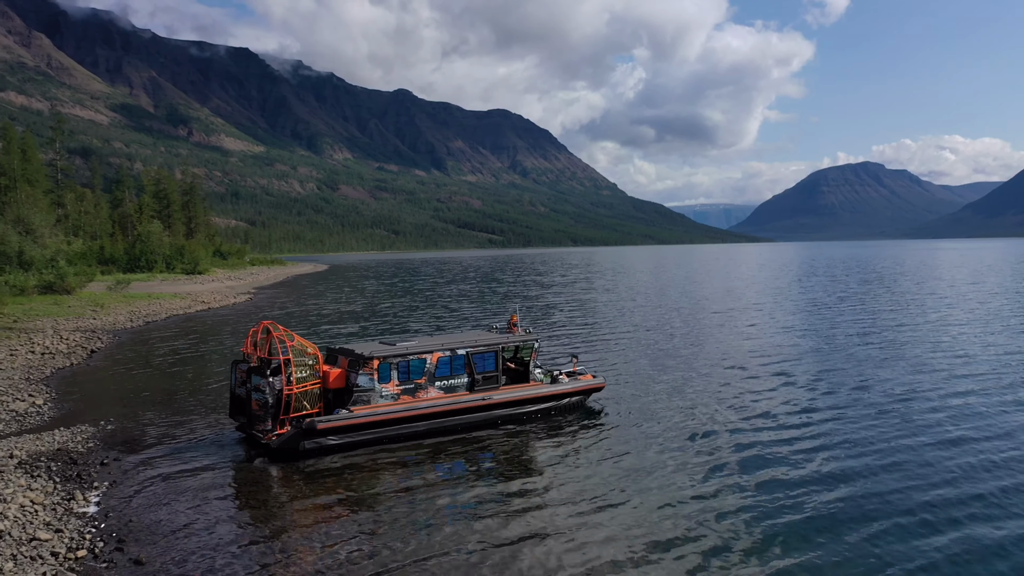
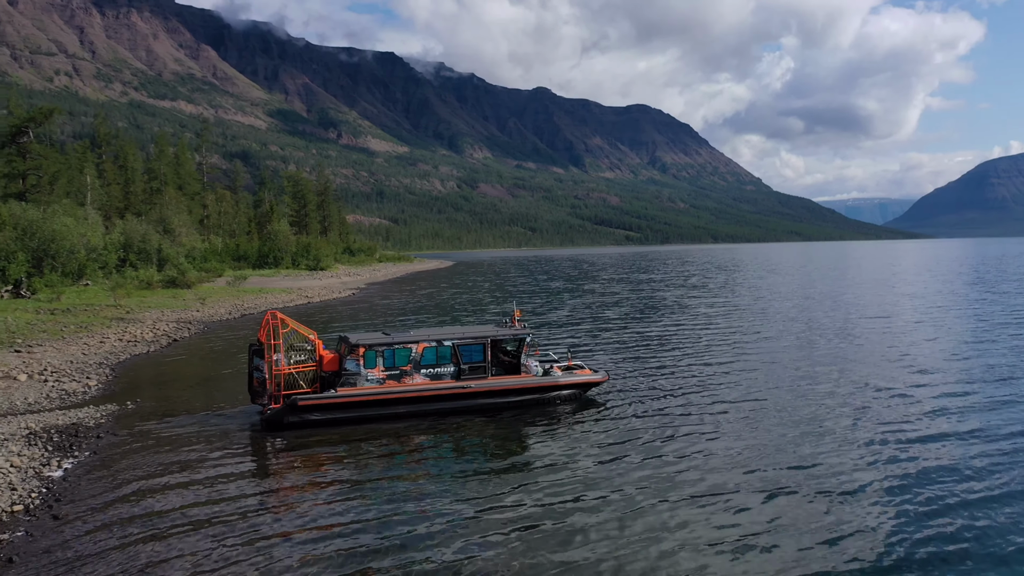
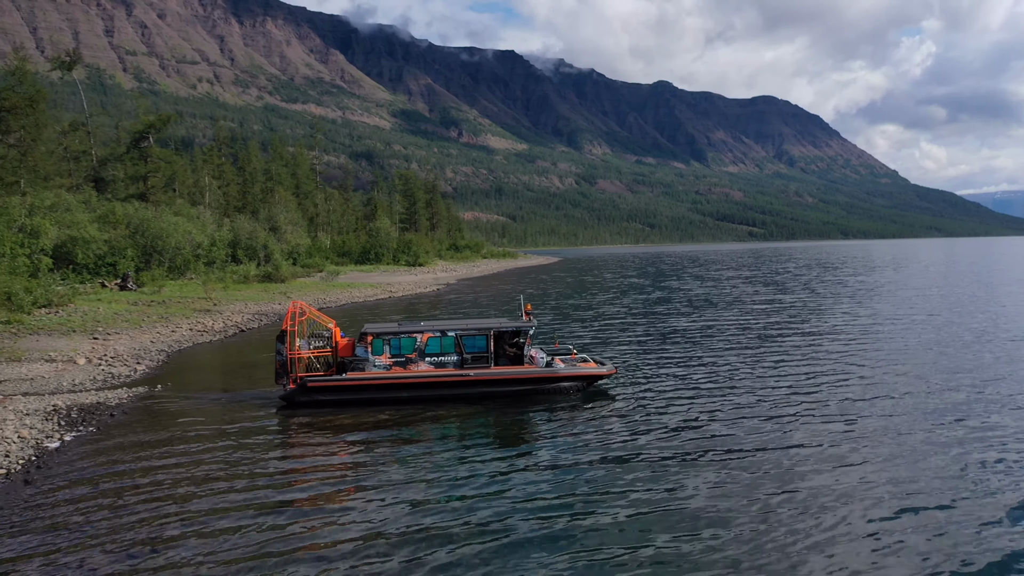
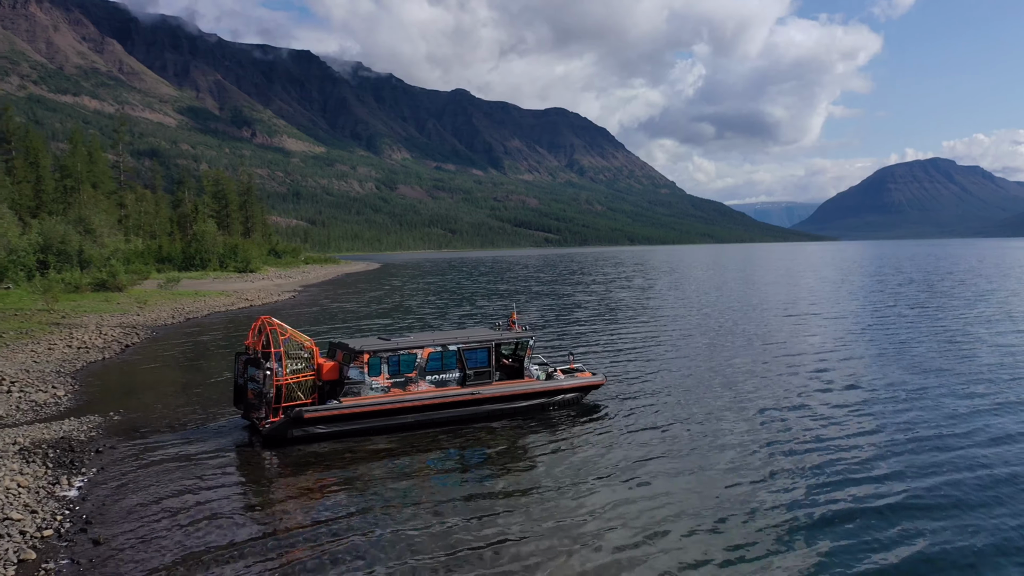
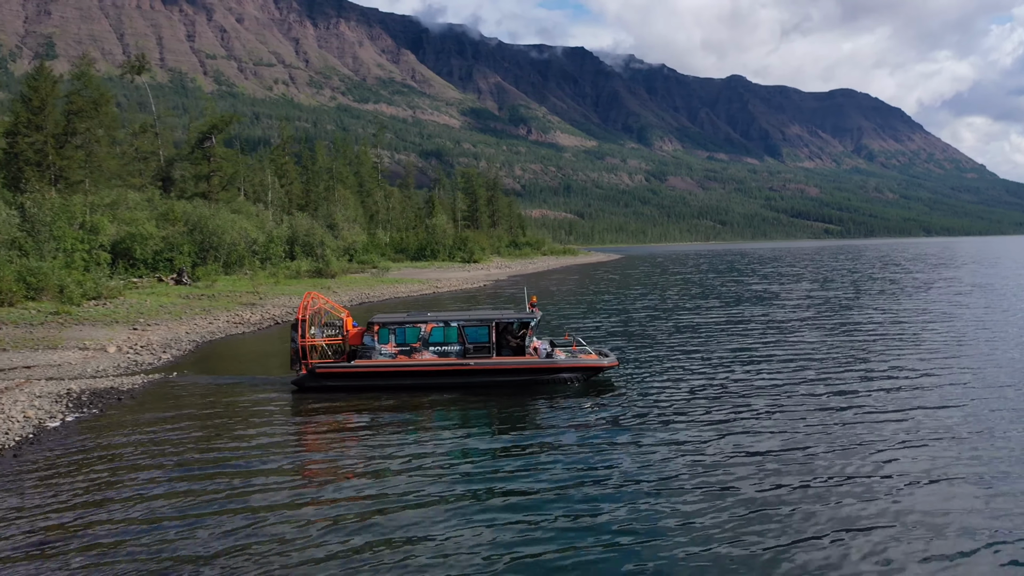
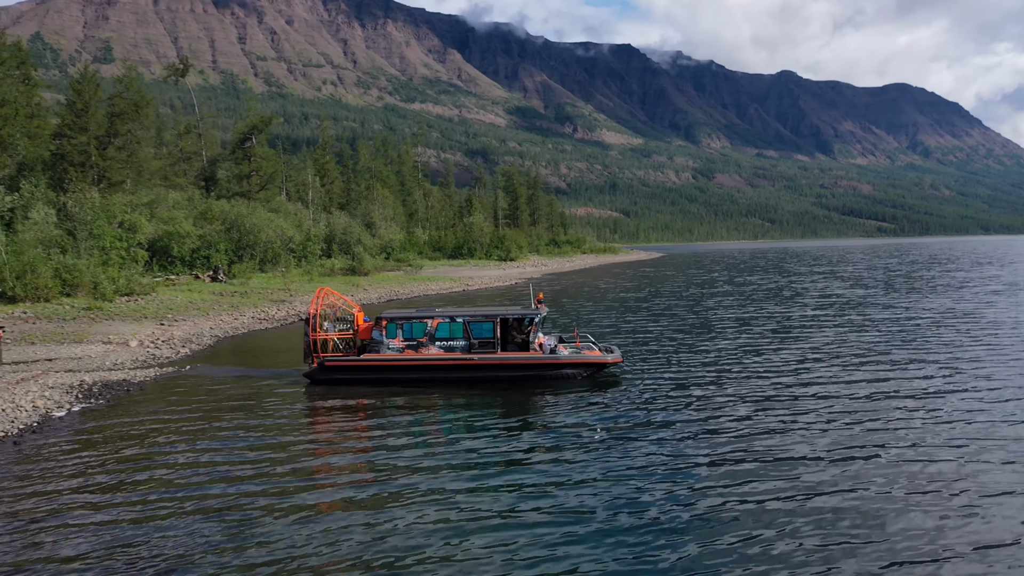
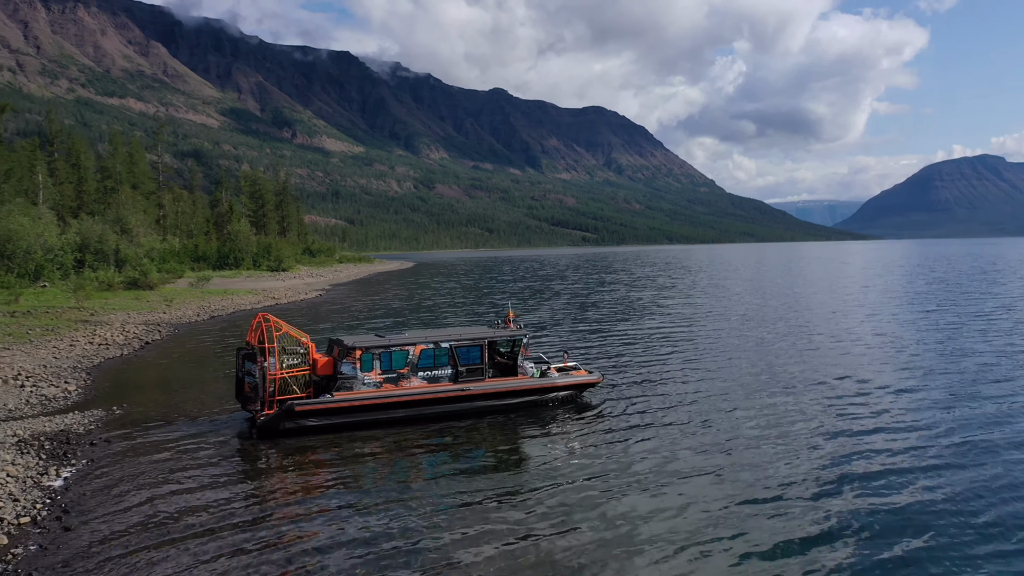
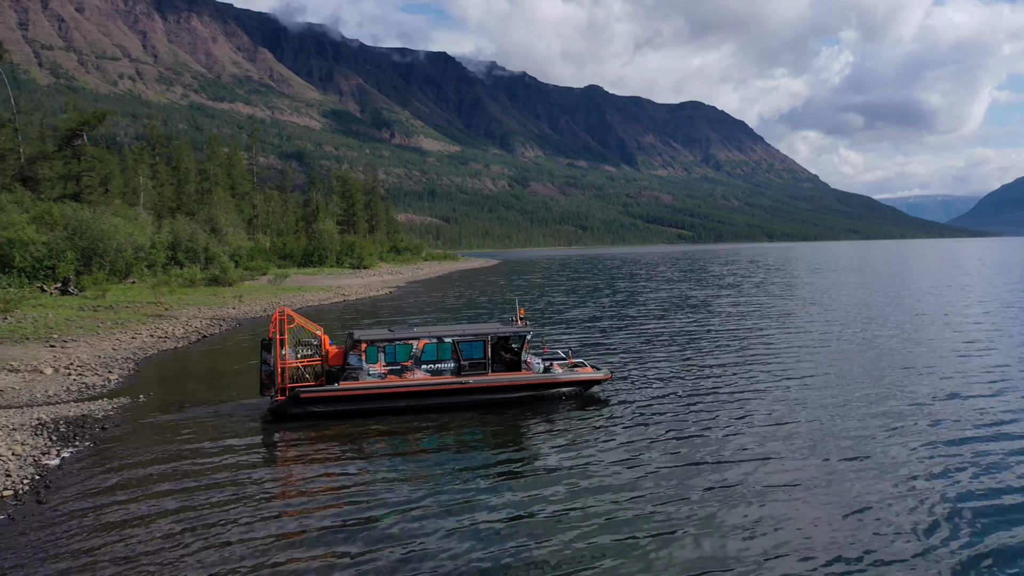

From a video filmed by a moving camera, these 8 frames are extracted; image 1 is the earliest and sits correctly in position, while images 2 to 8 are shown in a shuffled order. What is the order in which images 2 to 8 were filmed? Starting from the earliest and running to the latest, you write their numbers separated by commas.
4, 7, 2, 8, 3, 5, 6
